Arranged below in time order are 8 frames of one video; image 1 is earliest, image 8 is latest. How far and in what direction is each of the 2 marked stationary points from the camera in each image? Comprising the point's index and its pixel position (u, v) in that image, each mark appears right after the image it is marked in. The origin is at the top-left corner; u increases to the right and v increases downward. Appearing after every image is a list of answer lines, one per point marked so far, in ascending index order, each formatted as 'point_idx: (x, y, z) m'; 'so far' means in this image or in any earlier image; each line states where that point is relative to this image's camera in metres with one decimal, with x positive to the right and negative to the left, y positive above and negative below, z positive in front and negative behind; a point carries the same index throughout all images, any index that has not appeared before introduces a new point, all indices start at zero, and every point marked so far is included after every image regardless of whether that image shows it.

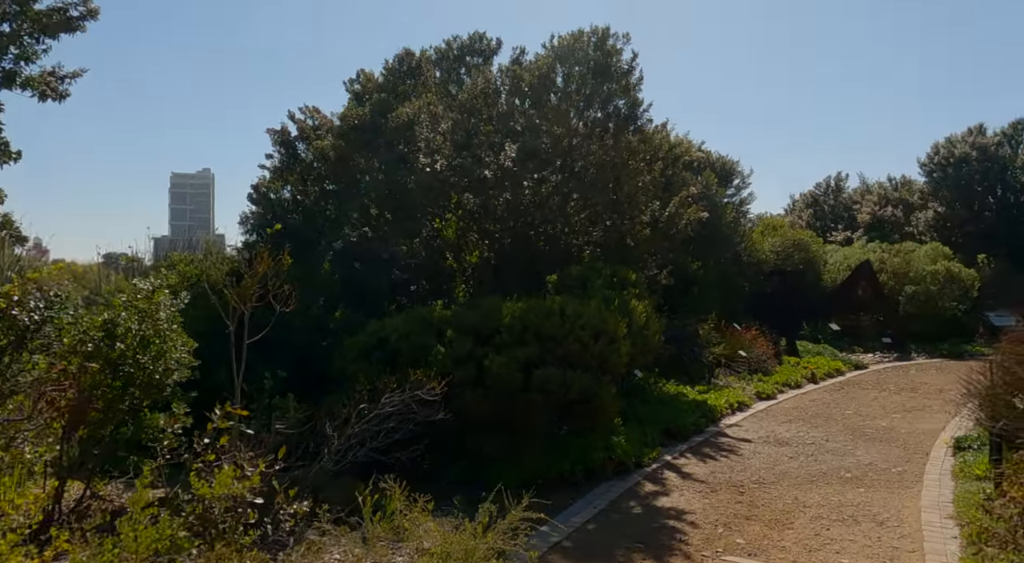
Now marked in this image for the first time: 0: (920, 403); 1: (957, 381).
0: (+6.4, -1.9, +11.1) m
1: (+8.0, -1.8, +12.7) m
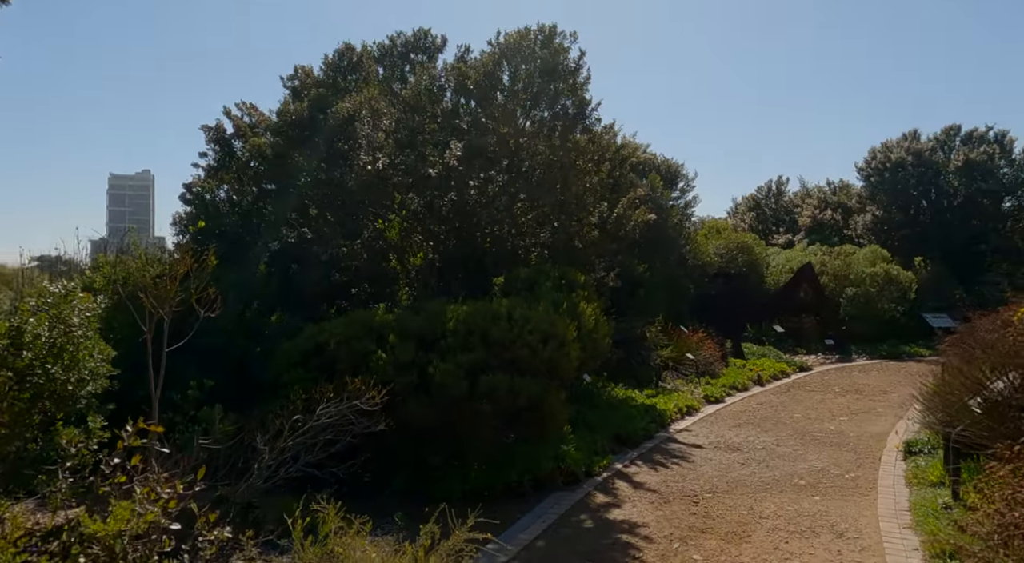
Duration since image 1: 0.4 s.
0: (+5.6, -1.9, +11.2) m
1: (+7.0, -1.9, +12.9) m
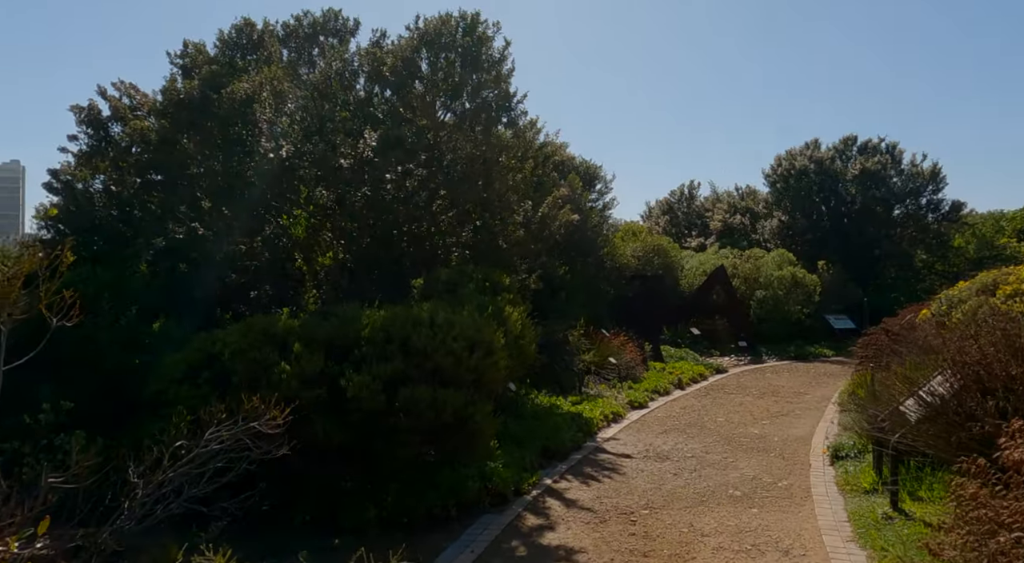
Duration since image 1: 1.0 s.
0: (+4.3, -2.0, +11.2) m
1: (+5.5, -1.9, +13.1) m
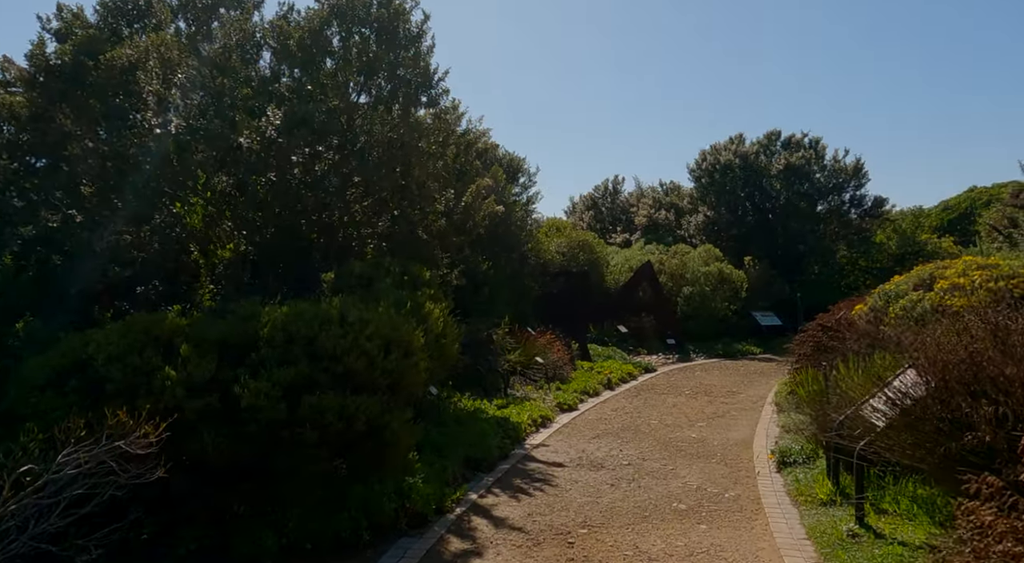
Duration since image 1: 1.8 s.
0: (+3.1, -1.9, +10.8) m
1: (+4.2, -1.9, +12.9) m
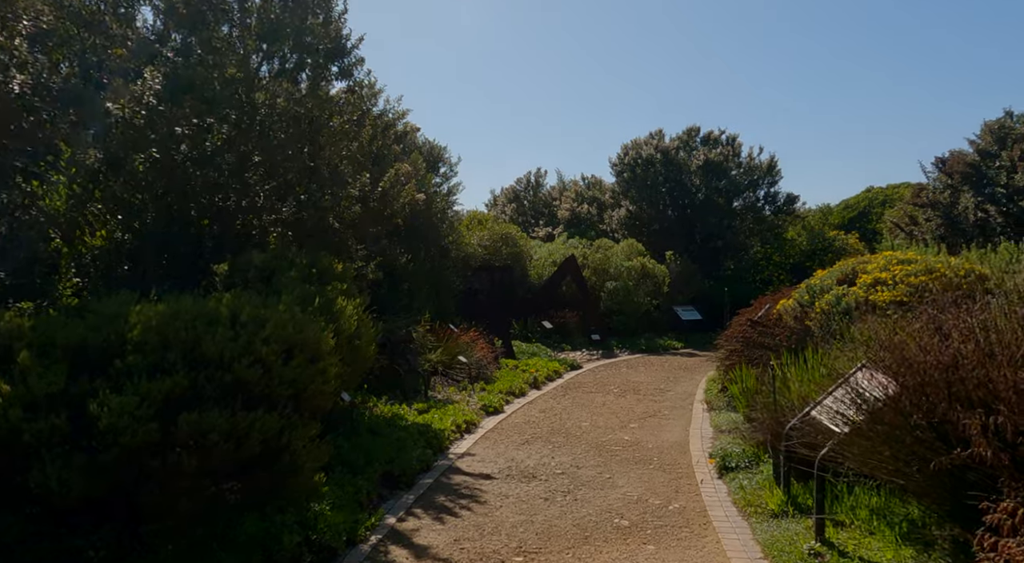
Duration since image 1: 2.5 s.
0: (+2.0, -1.8, +10.4) m
1: (+2.8, -1.7, +12.5) m
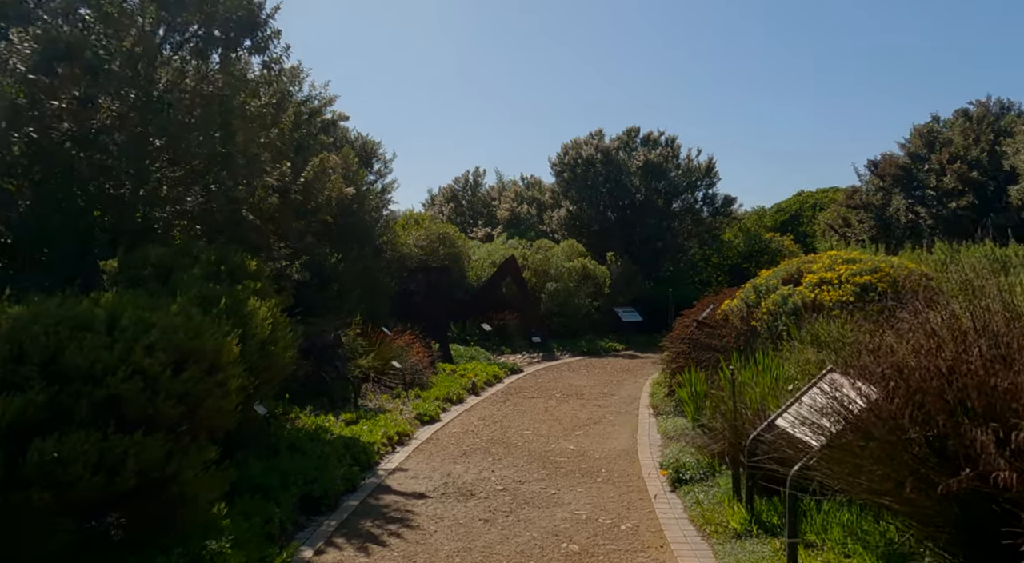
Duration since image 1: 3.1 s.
0: (+1.1, -1.8, +9.9) m
1: (+1.7, -1.7, +12.1) m
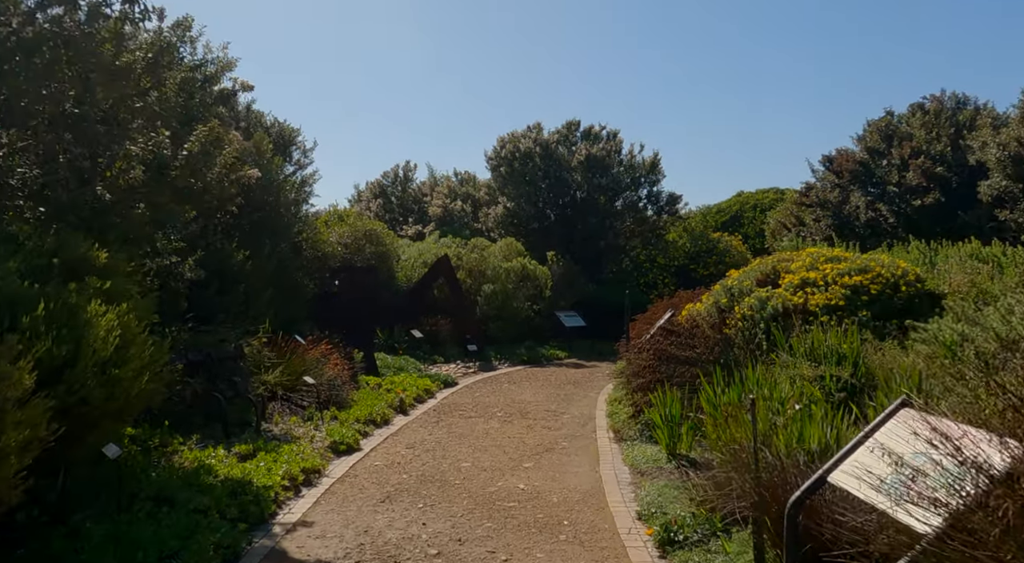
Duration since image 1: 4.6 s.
0: (+0.4, -1.8, +8.4) m
1: (+0.7, -1.8, +10.7) m
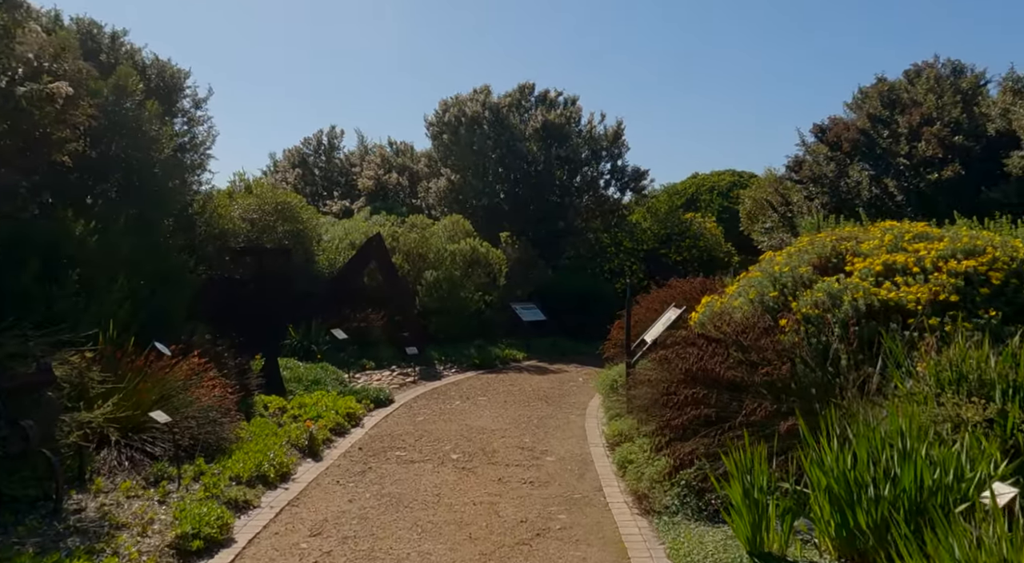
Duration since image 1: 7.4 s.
0: (+0.1, -1.7, +5.6) m
1: (+0.3, -1.6, +7.8) m
